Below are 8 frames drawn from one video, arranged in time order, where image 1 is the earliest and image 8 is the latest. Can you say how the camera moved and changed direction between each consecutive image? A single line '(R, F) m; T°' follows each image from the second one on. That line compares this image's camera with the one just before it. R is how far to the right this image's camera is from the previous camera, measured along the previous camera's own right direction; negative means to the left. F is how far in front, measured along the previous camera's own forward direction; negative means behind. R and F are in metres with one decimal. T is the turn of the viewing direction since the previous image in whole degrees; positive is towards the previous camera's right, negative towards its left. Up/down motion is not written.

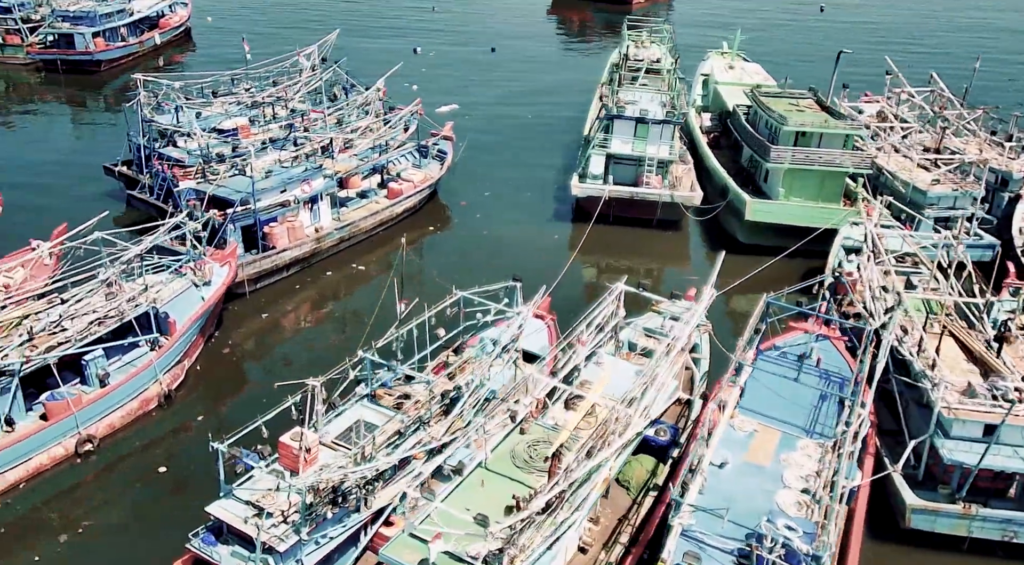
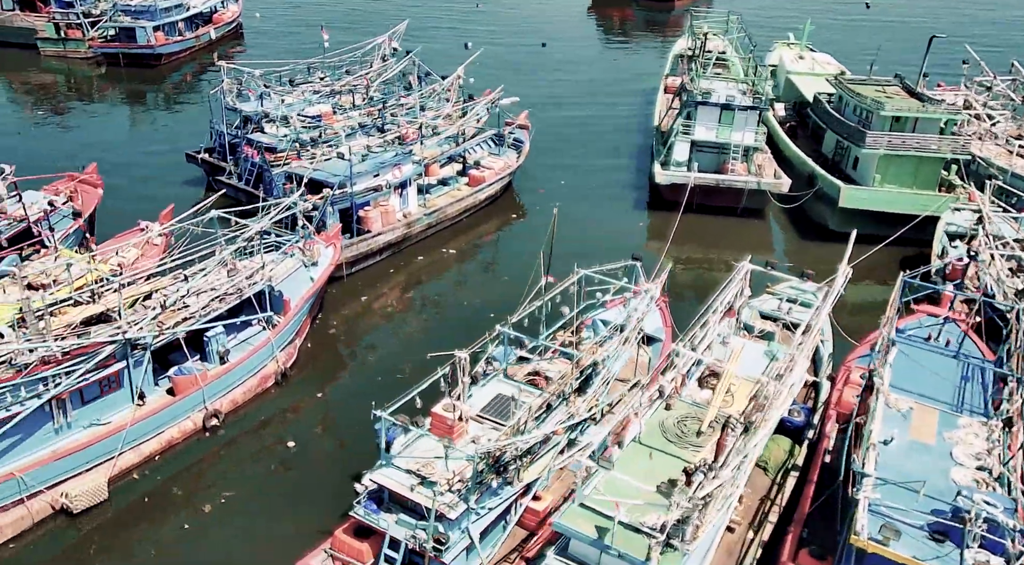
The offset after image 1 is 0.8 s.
(-1.8, +0.1) m; -2°
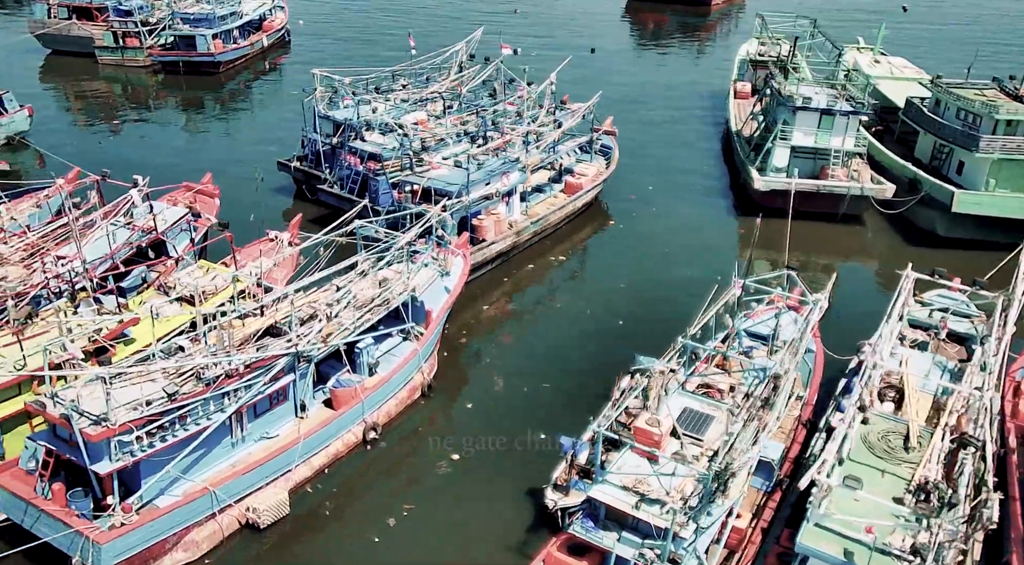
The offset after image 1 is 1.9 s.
(-2.7, +0.2) m; -1°
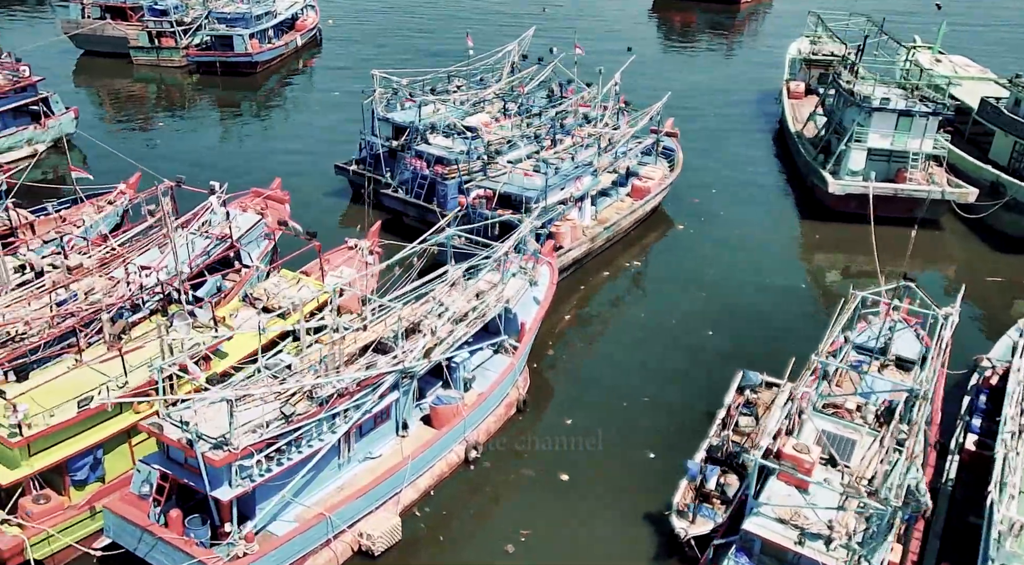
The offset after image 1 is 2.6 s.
(-1.7, +0.8) m; -1°
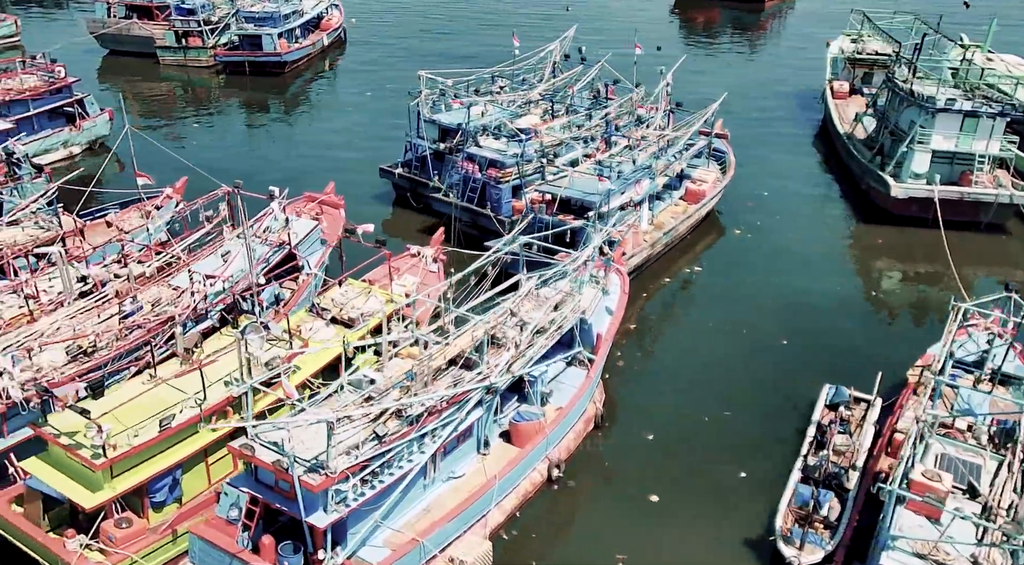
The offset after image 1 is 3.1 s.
(-1.3, +0.8) m; -1°
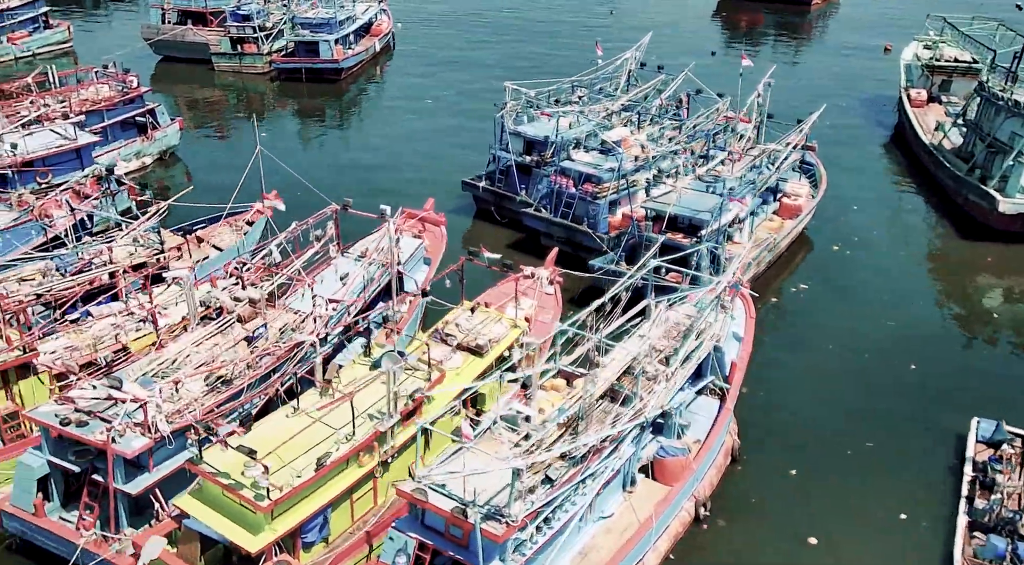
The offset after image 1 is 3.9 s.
(-2.1, +0.7) m; -2°
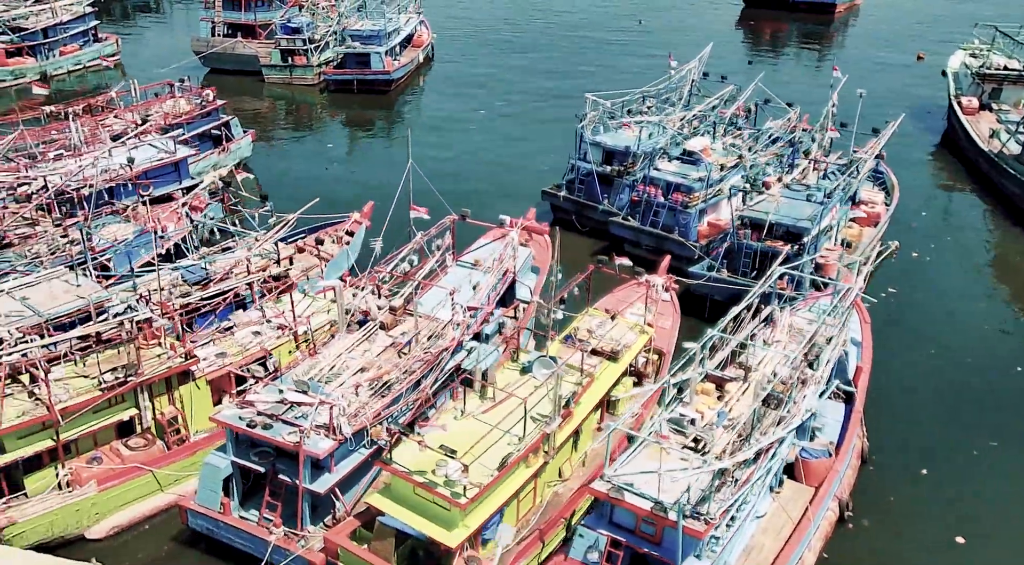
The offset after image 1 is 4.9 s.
(-2.4, -0.7) m; -1°
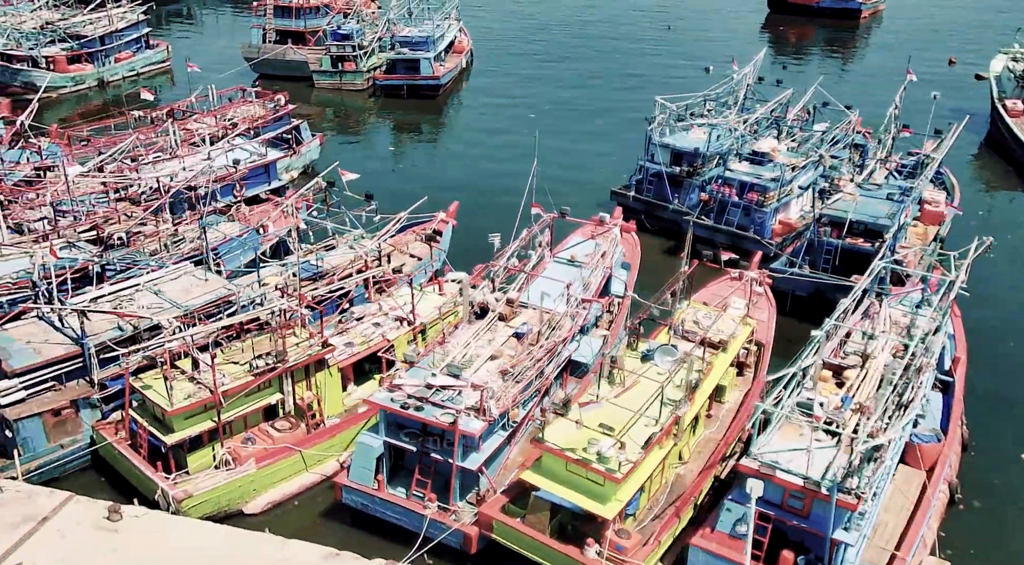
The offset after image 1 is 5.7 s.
(-2.0, -1.0) m; -1°
